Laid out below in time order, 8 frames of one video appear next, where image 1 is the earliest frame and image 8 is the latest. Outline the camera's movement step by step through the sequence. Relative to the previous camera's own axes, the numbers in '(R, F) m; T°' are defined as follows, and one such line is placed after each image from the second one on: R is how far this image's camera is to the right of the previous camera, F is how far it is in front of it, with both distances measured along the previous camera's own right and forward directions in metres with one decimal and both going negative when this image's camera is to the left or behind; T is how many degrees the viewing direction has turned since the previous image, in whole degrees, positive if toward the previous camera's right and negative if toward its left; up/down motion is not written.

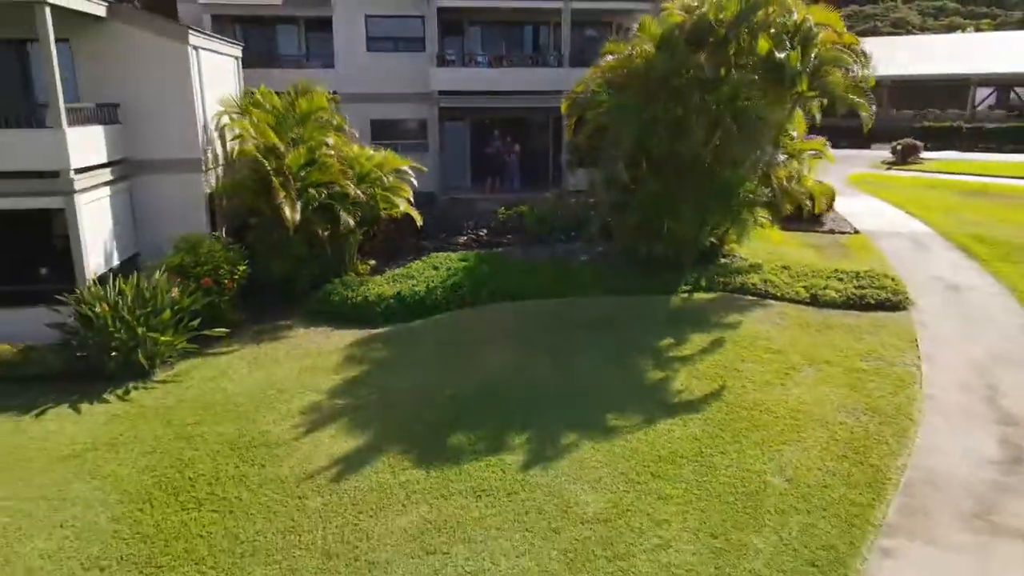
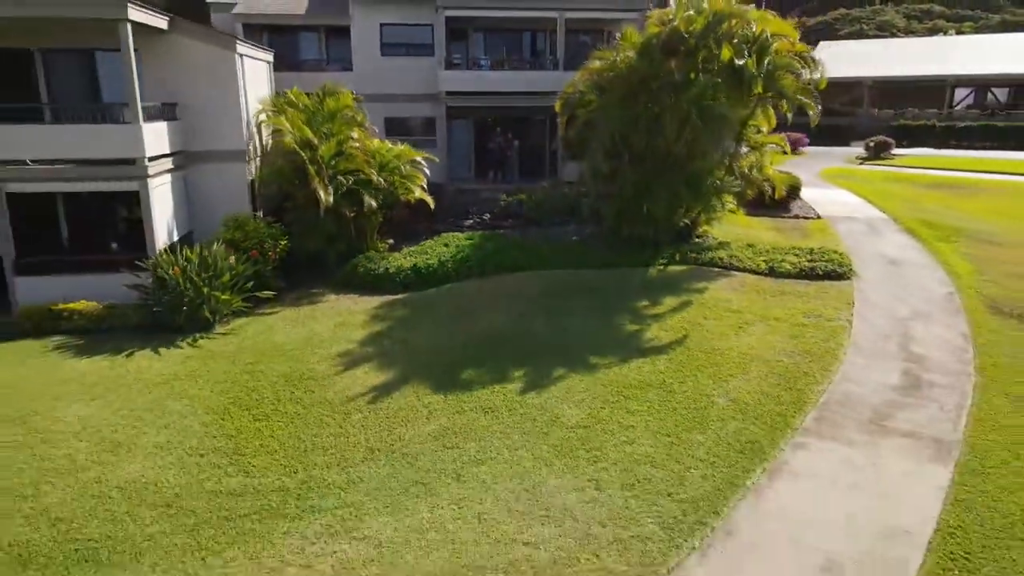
(0.0, -2.4) m; 0°
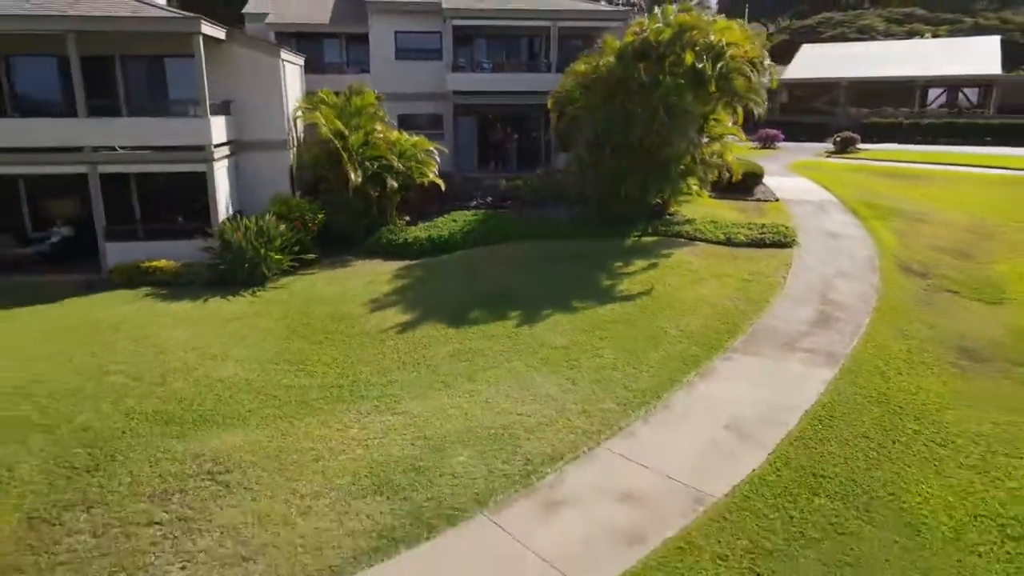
(0.0, -3.2) m; 0°
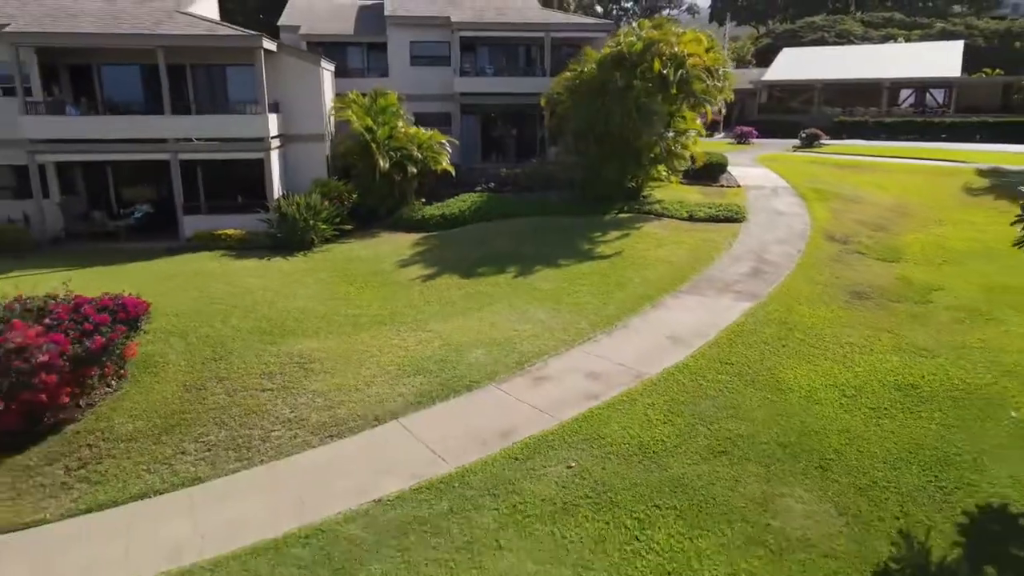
(0.0, -4.2) m; 0°
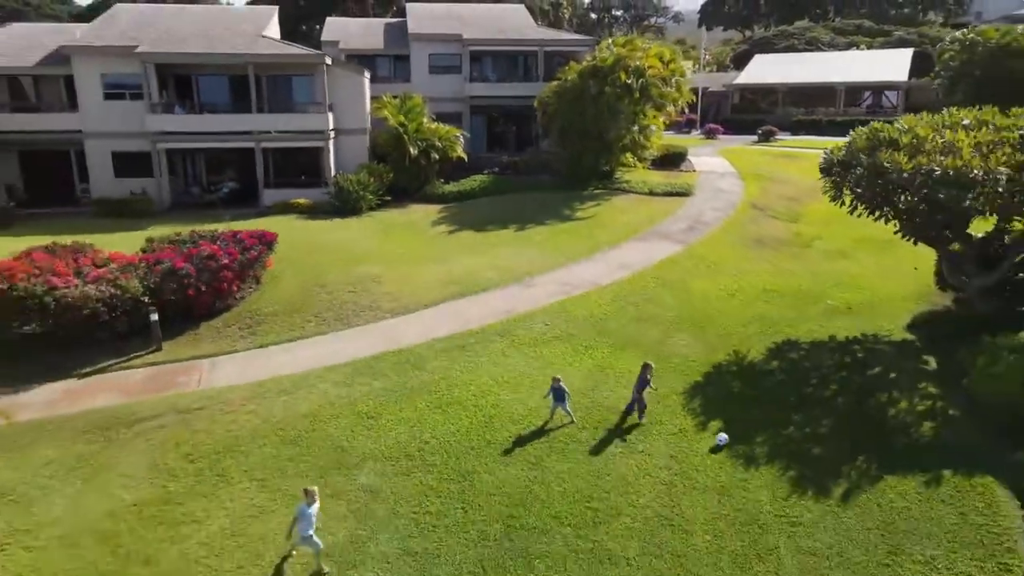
(0.0, -7.0) m; 0°
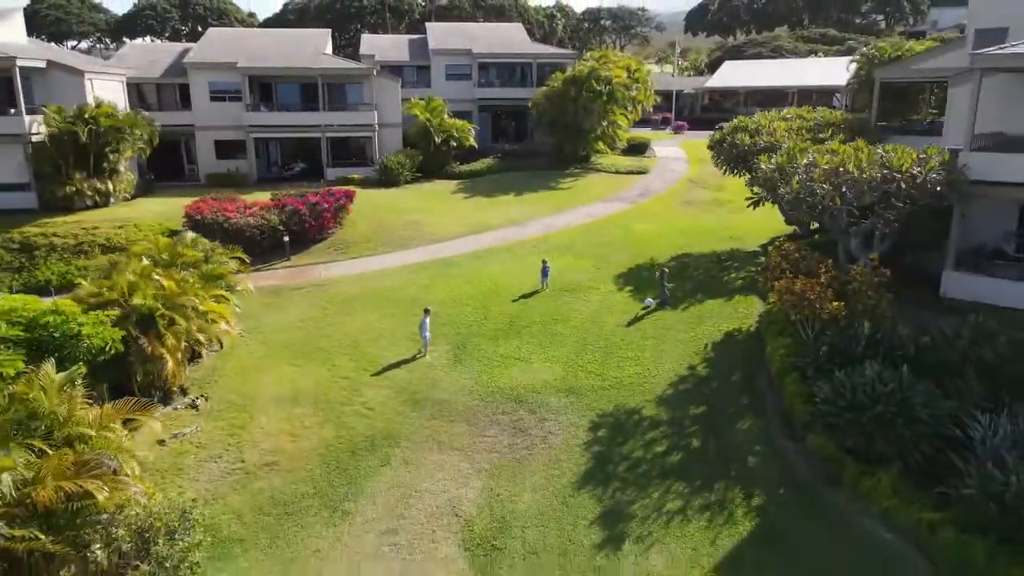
(0.0, -9.9) m; 0°
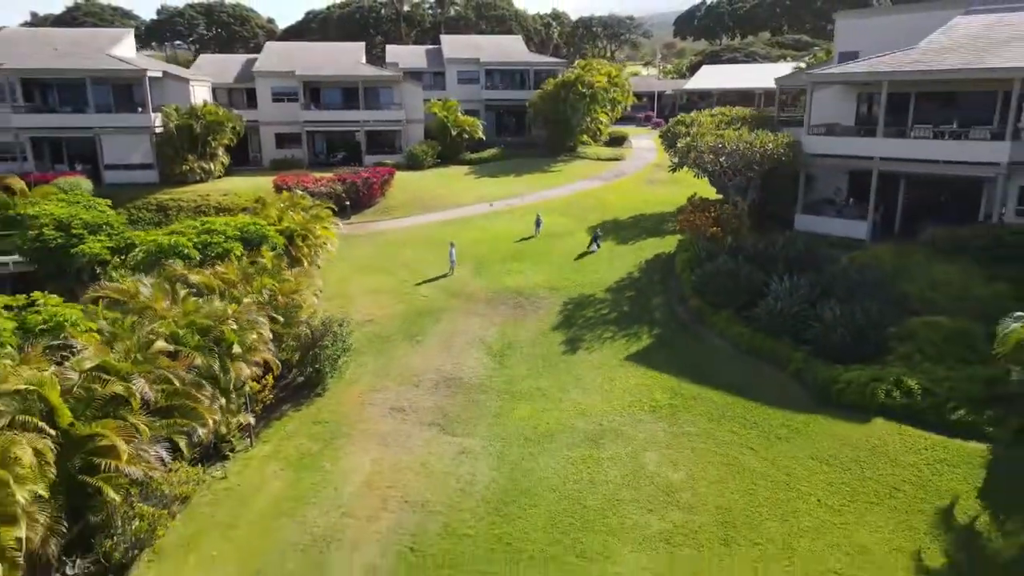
(-0.1, -9.5) m; 0°
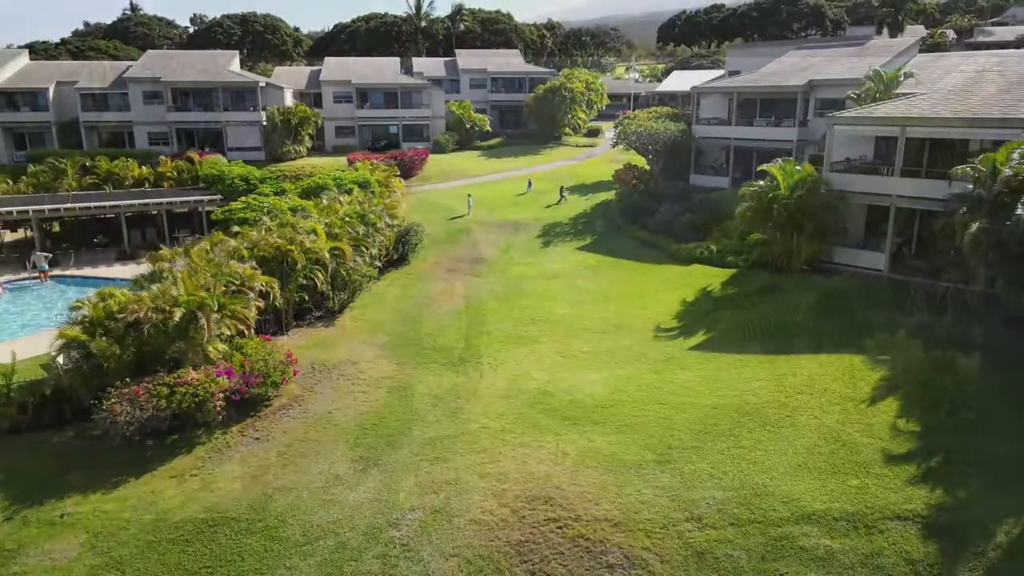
(0.0, -16.2) m; 0°
